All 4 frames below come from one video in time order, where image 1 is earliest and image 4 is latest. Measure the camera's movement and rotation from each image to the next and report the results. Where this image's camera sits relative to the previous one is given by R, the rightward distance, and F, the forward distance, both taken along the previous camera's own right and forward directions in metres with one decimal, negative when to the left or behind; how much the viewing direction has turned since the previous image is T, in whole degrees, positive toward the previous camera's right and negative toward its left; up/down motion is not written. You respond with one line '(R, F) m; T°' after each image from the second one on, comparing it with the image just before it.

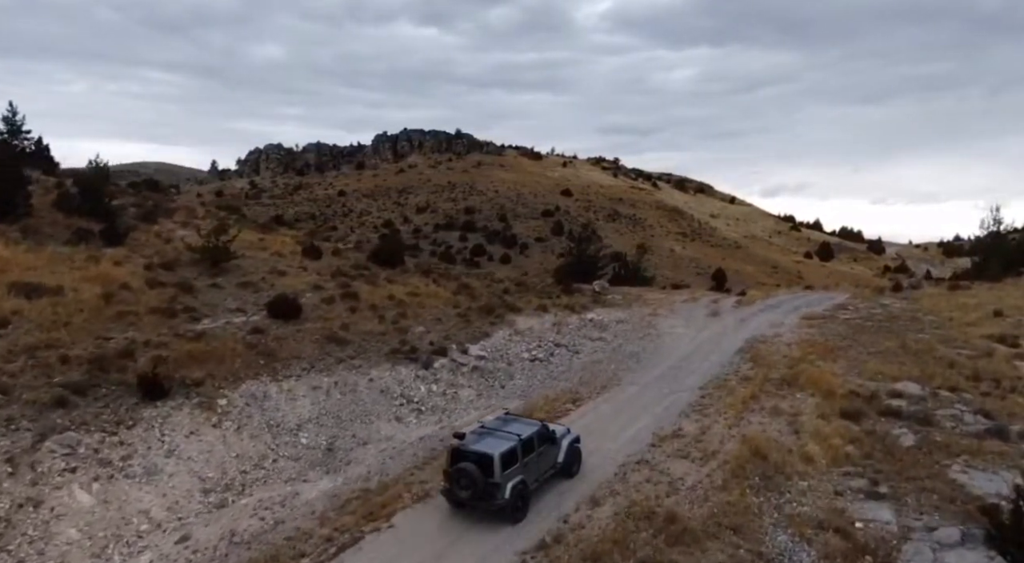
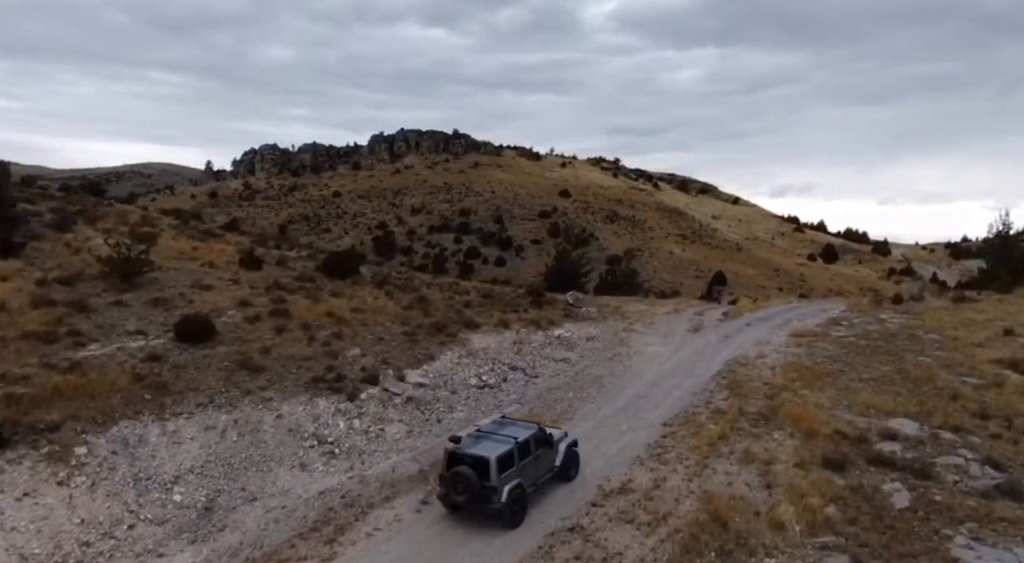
(+1.7, +2.4) m; 0°
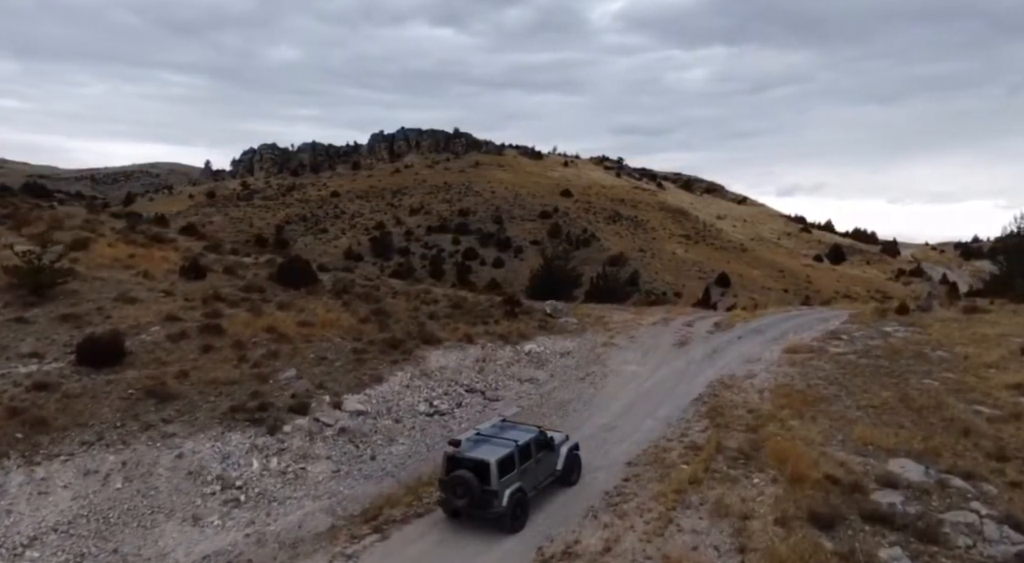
(+1.4, +2.1) m; -1°
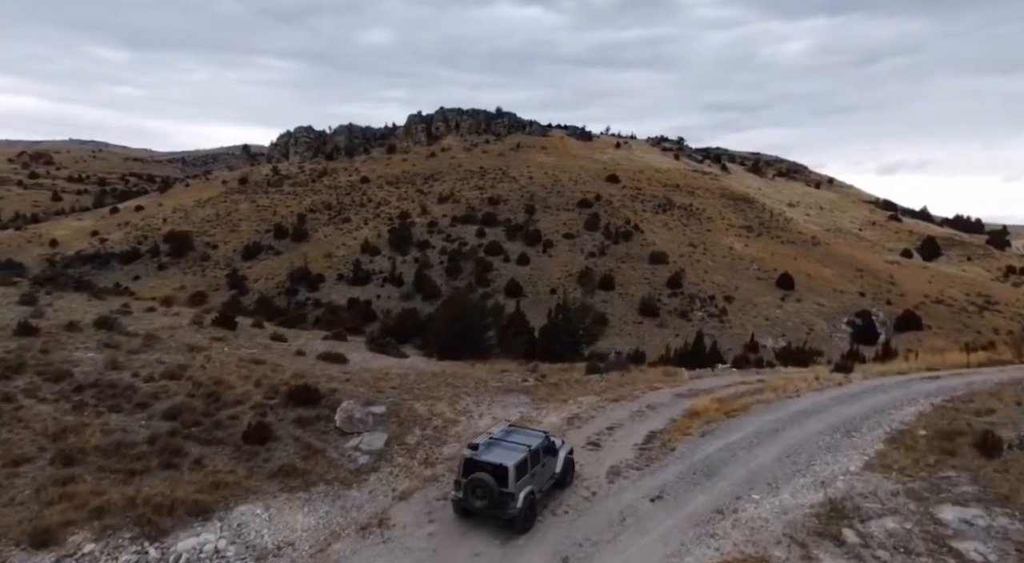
(+7.9, +12.4) m; -7°
